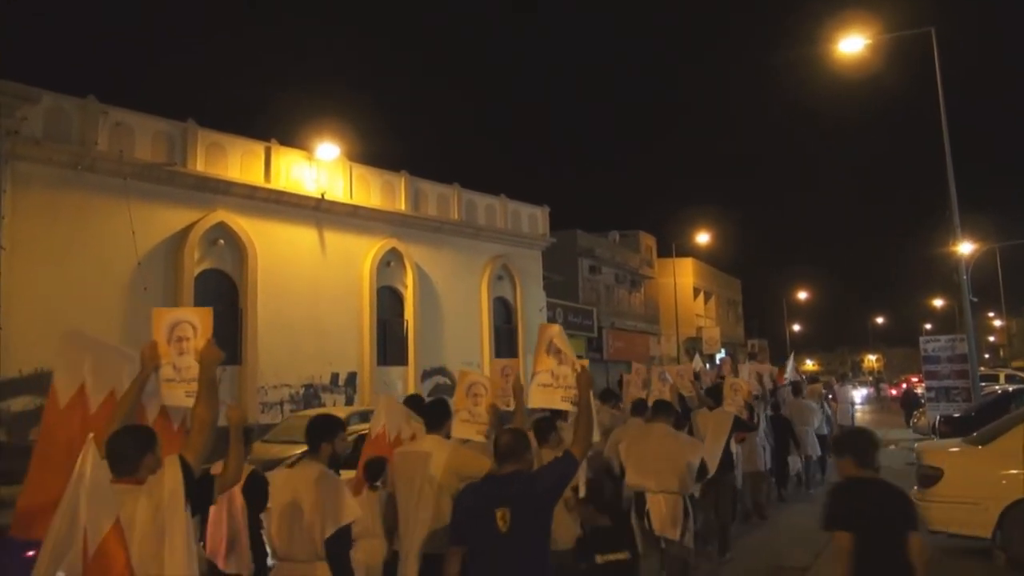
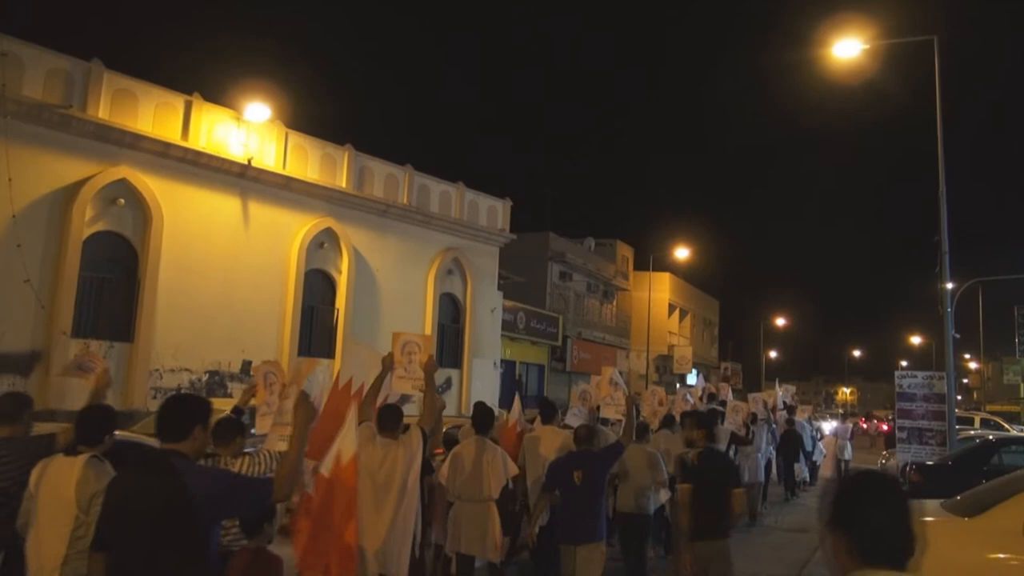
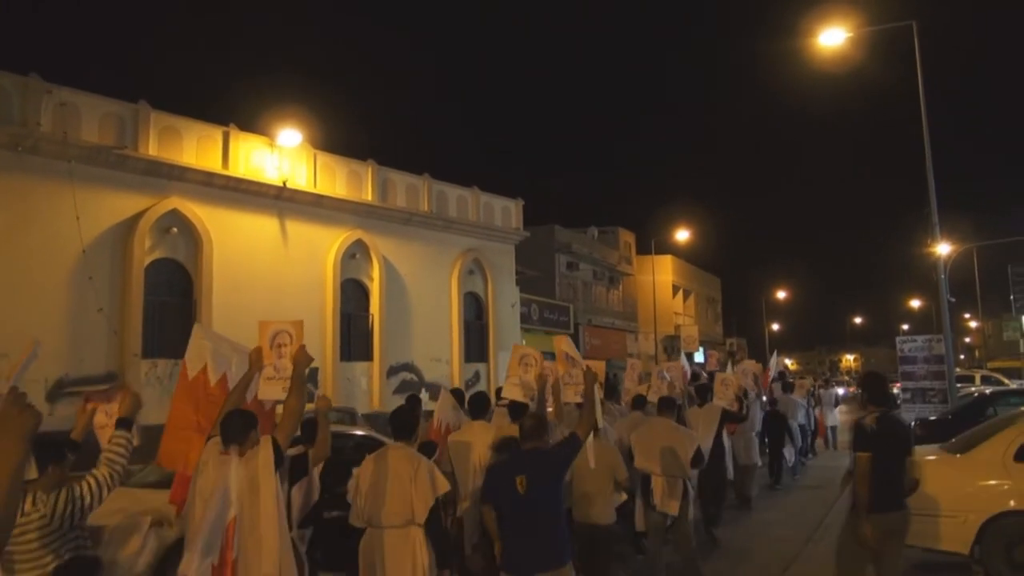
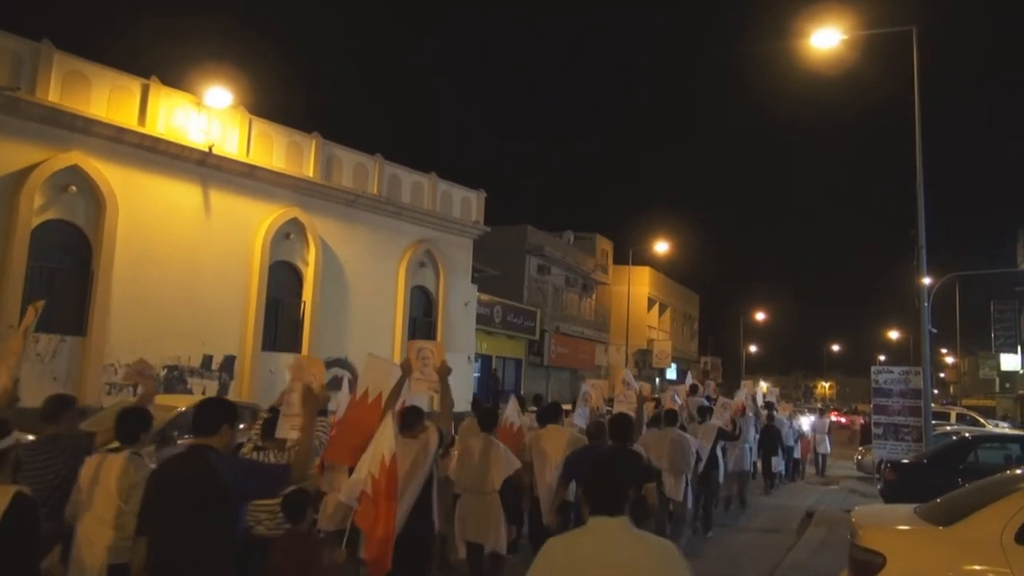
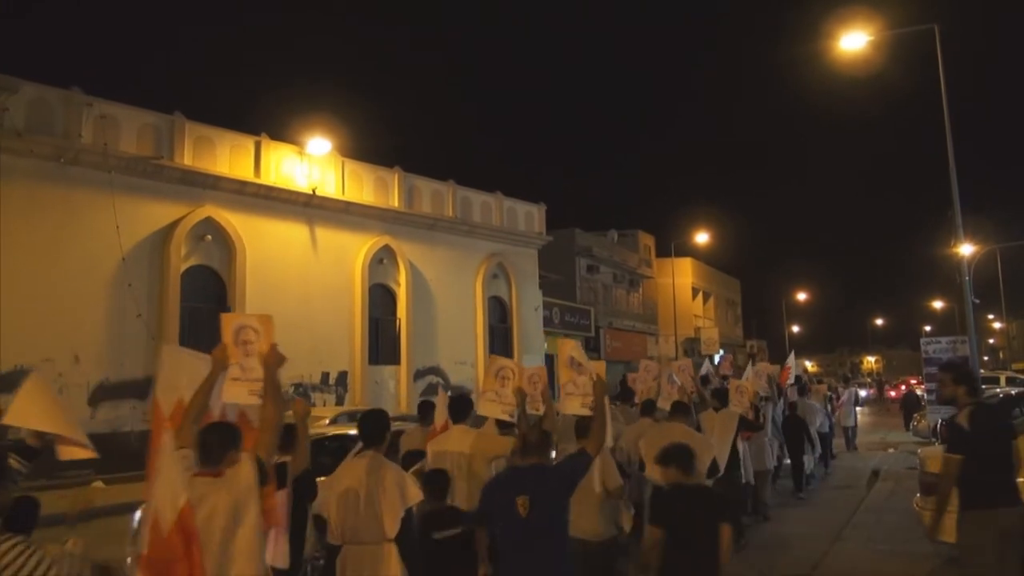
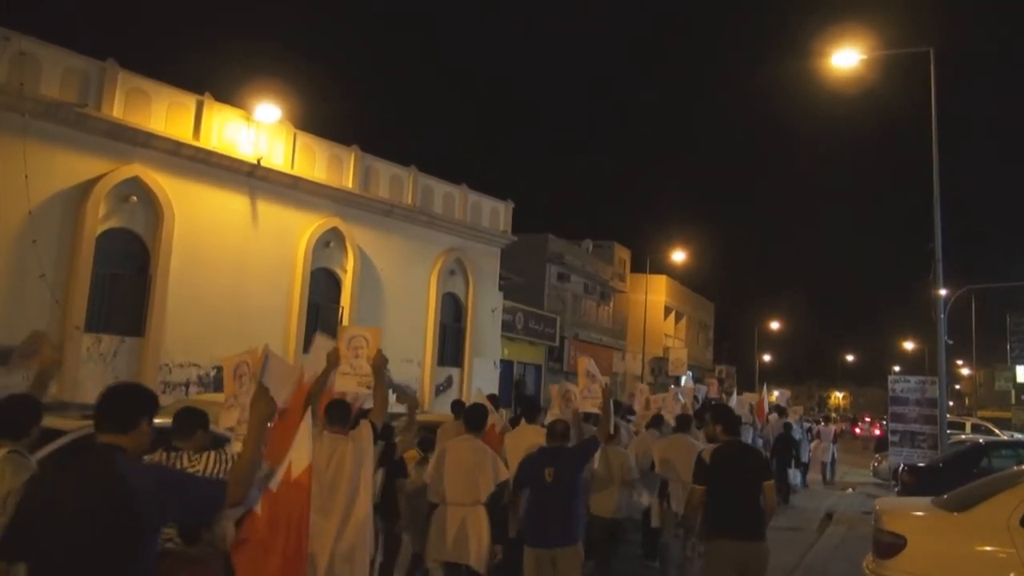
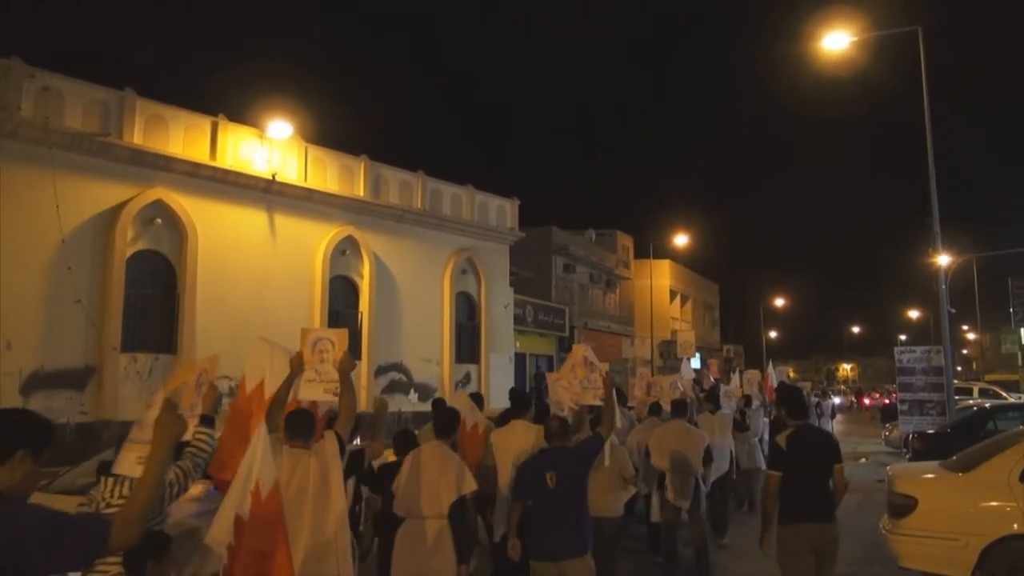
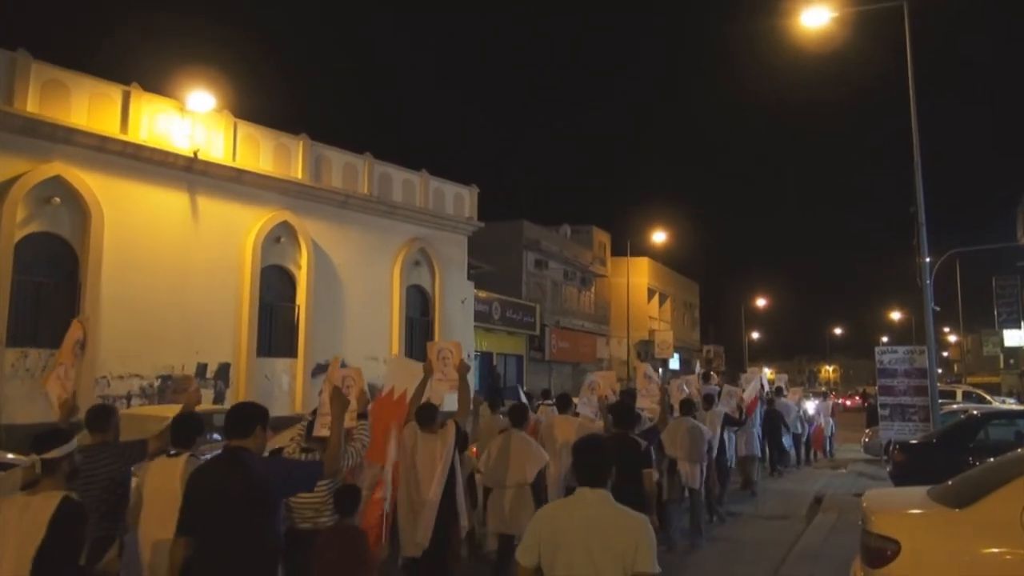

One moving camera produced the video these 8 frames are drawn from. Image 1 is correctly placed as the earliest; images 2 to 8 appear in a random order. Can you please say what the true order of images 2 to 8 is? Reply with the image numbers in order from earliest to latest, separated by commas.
5, 3, 7, 6, 2, 4, 8
